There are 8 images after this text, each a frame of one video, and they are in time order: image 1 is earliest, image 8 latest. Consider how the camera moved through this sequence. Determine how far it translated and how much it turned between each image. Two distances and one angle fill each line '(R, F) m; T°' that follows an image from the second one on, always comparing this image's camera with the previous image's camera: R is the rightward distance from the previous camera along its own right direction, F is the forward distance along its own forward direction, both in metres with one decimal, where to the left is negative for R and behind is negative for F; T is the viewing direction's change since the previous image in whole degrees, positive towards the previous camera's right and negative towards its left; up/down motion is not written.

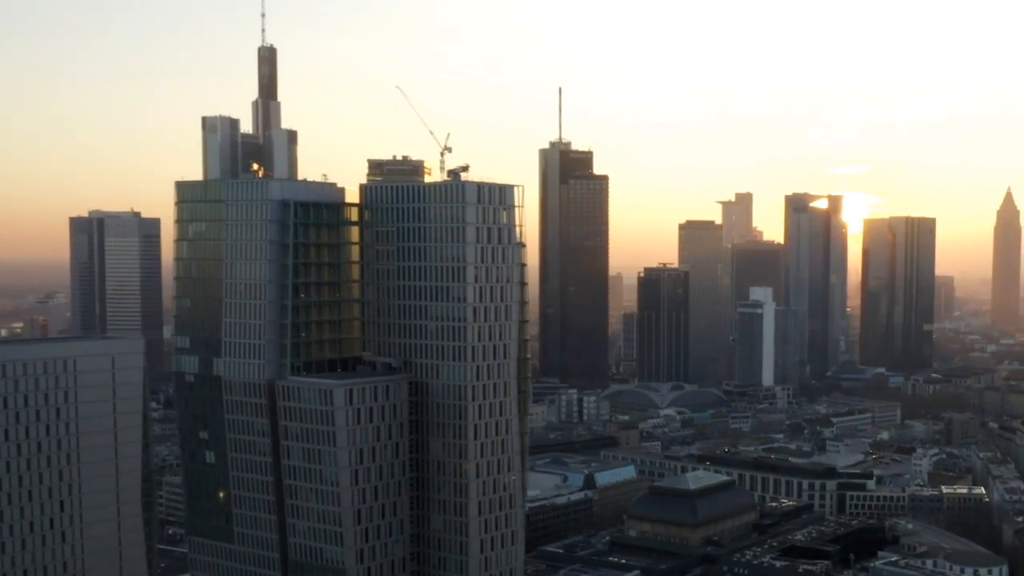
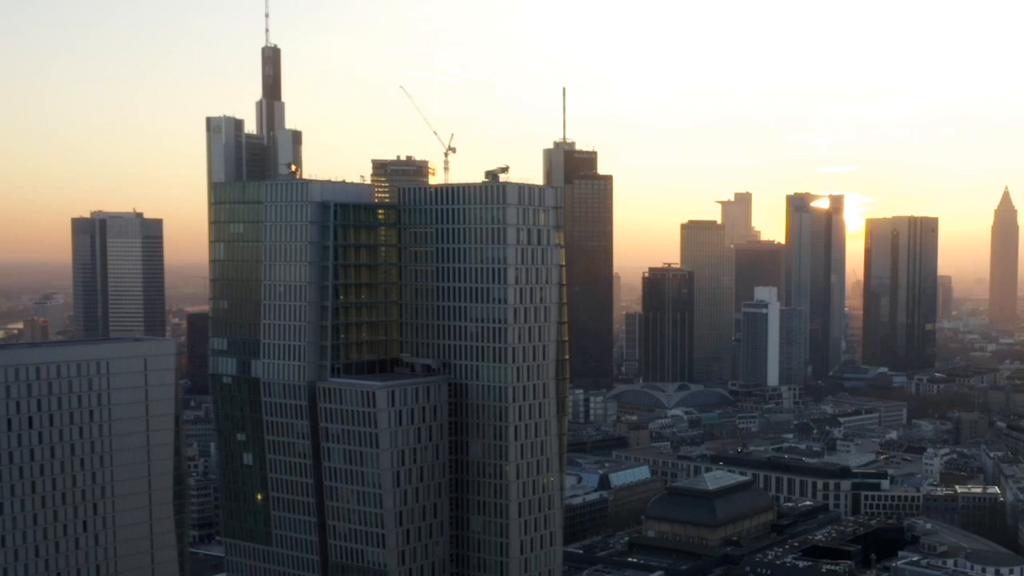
(-3.0, -0.1) m; 0°
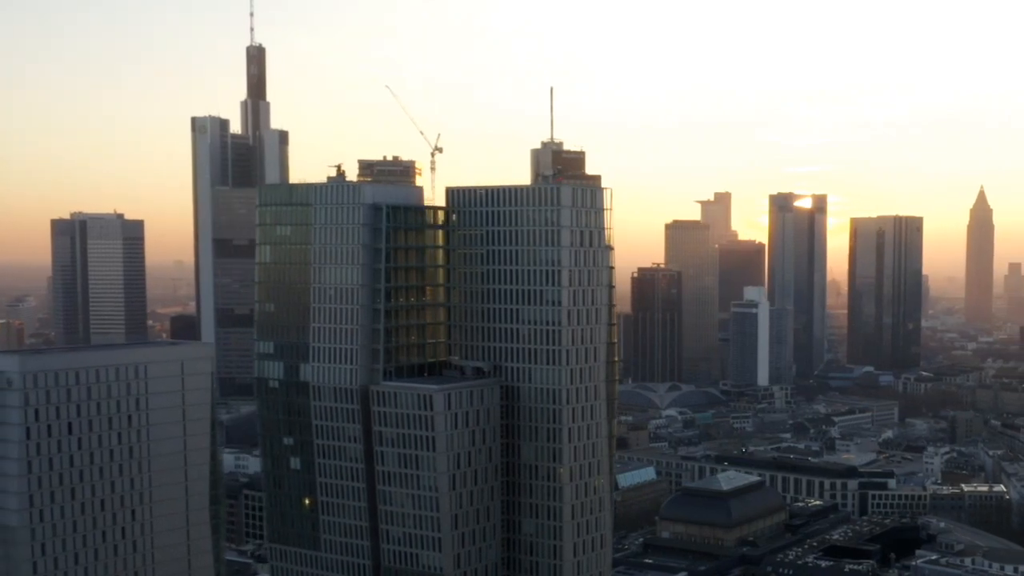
(-5.3, +0.3) m; +1°
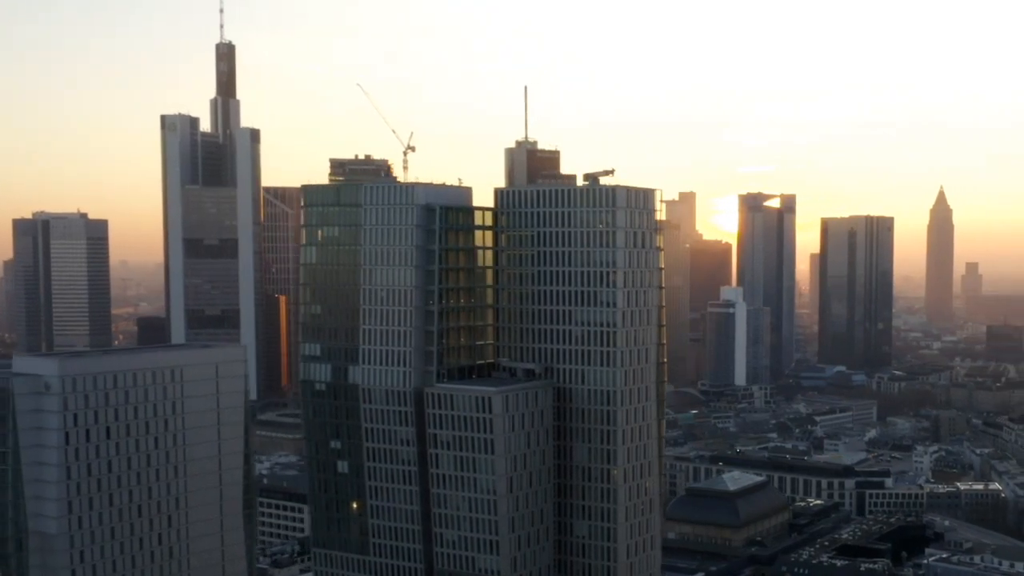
(-6.3, +0.6) m; +2°
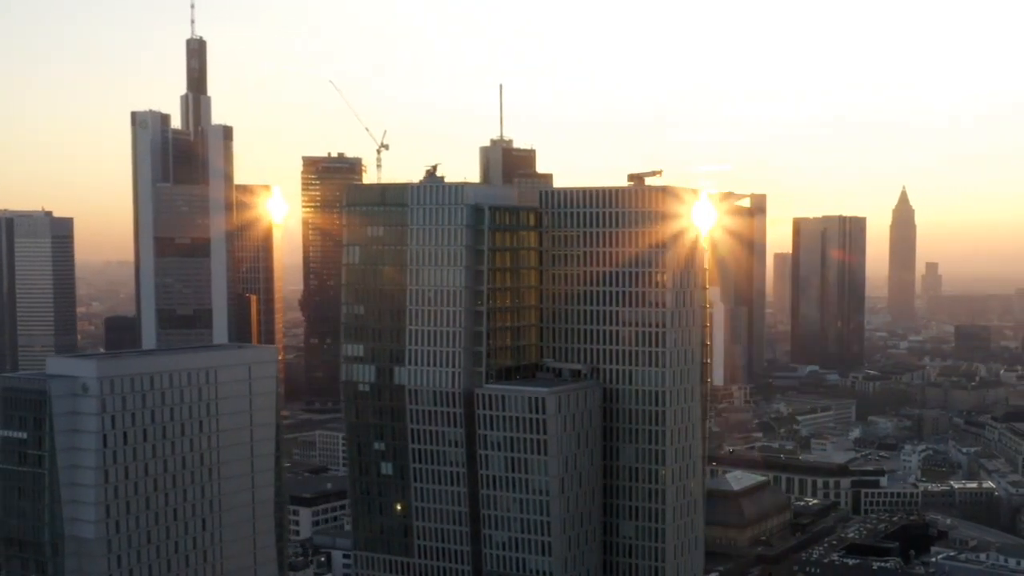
(-5.8, +0.5) m; +2°
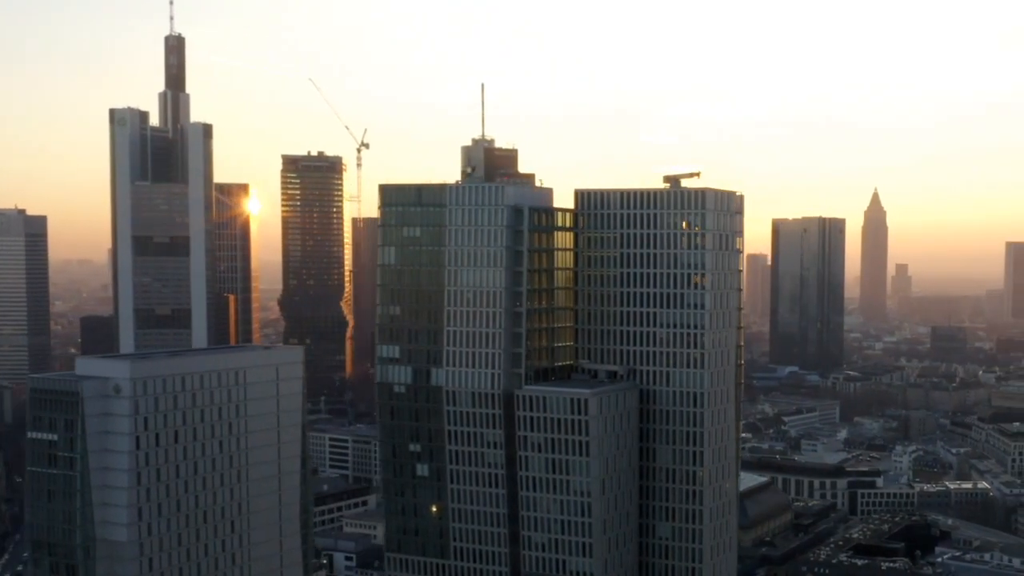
(-4.5, +0.2) m; +1°
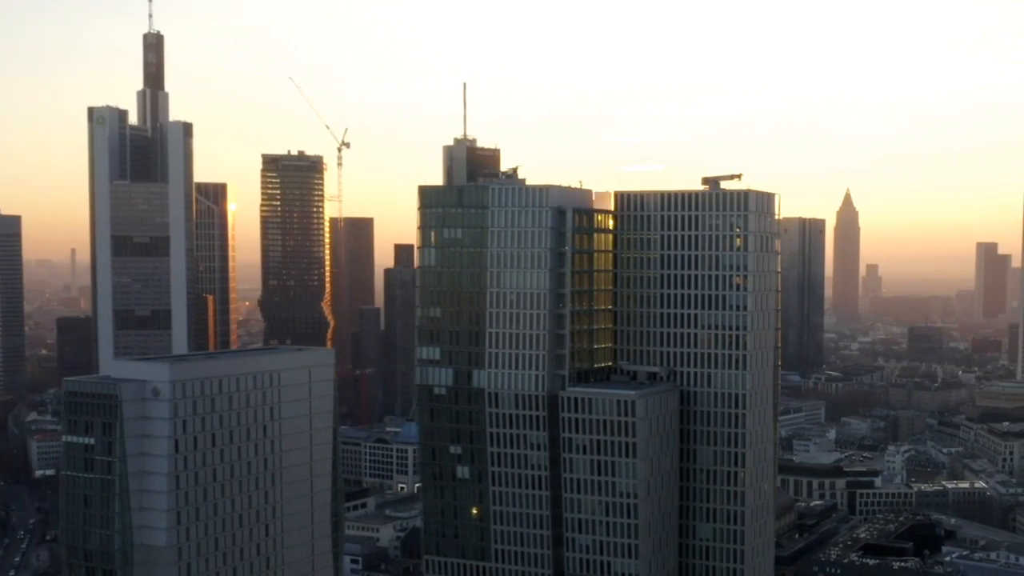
(-4.8, +0.1) m; +1°
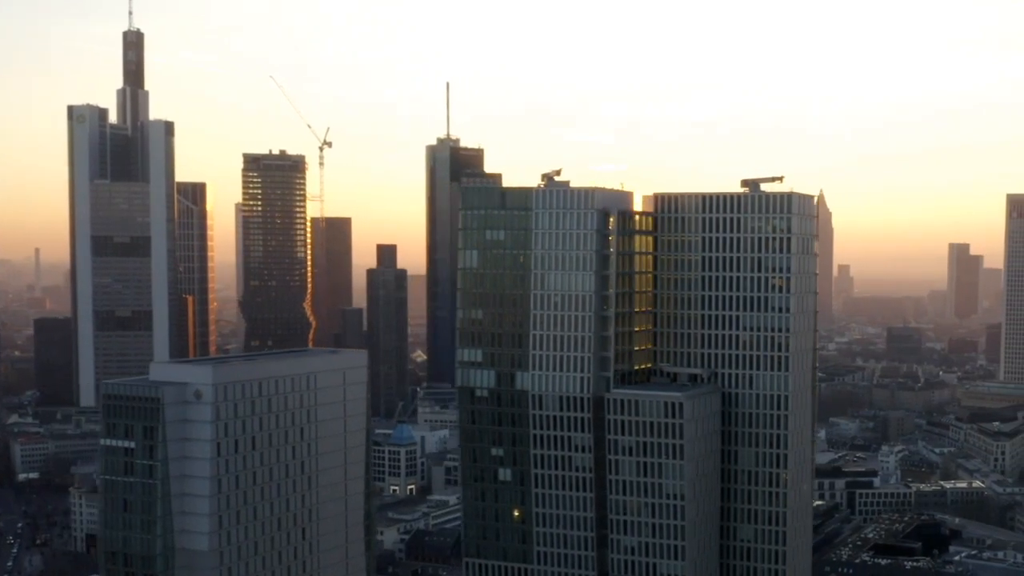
(-4.8, 0.0) m; +1°
